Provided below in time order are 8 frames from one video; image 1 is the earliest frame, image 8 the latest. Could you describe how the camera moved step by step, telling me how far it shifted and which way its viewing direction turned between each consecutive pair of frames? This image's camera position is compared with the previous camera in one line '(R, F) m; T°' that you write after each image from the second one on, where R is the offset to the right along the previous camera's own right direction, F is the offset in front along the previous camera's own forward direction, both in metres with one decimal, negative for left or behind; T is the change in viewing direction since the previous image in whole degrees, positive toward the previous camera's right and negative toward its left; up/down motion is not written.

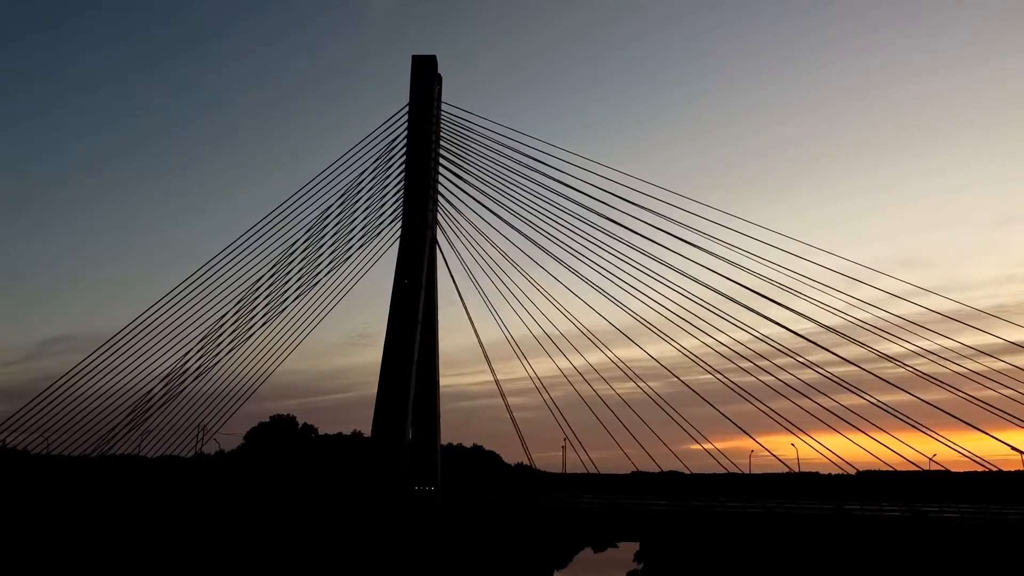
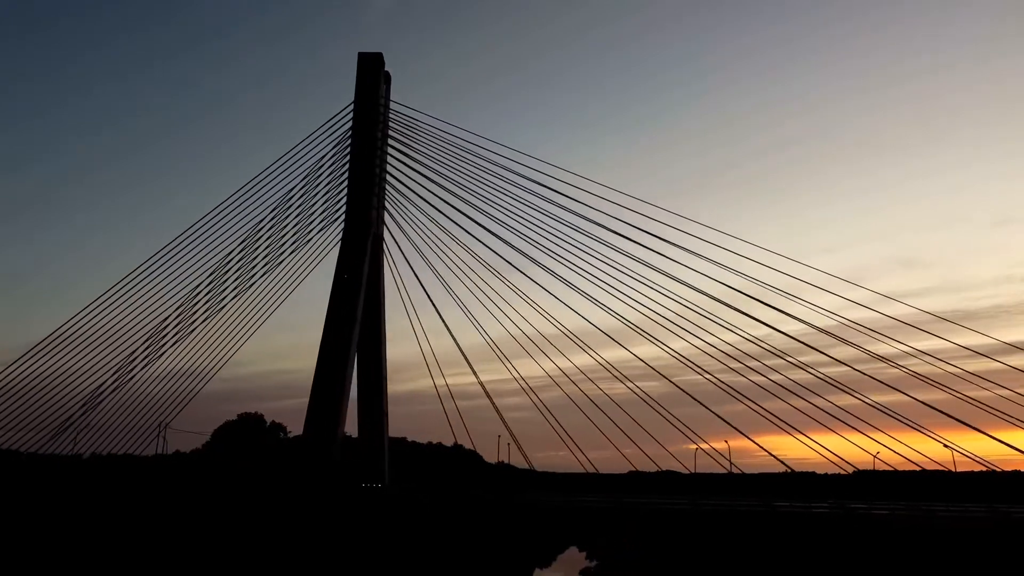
(+2.1, 0.0) m; 0°
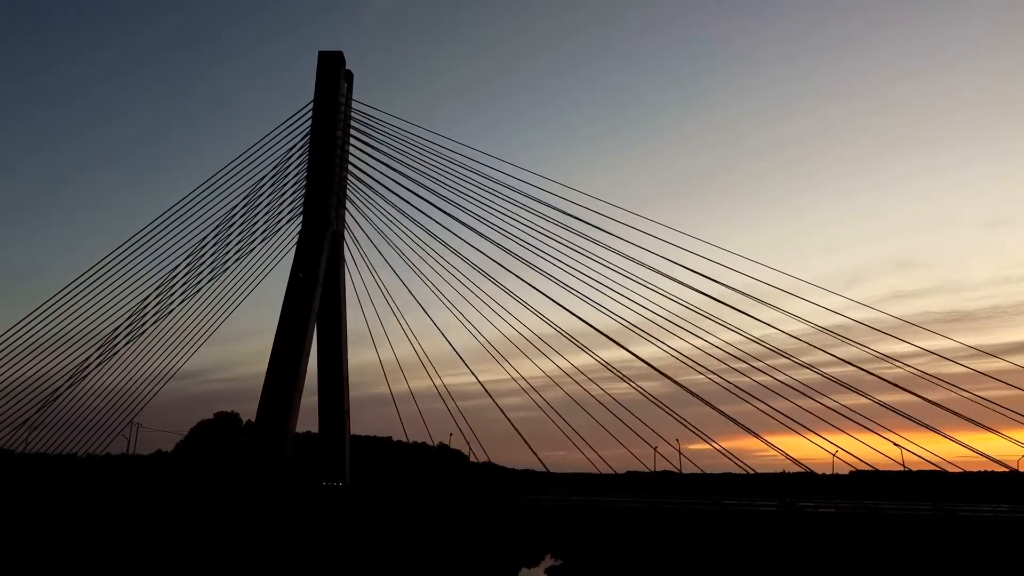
(+1.6, 0.0) m; 0°
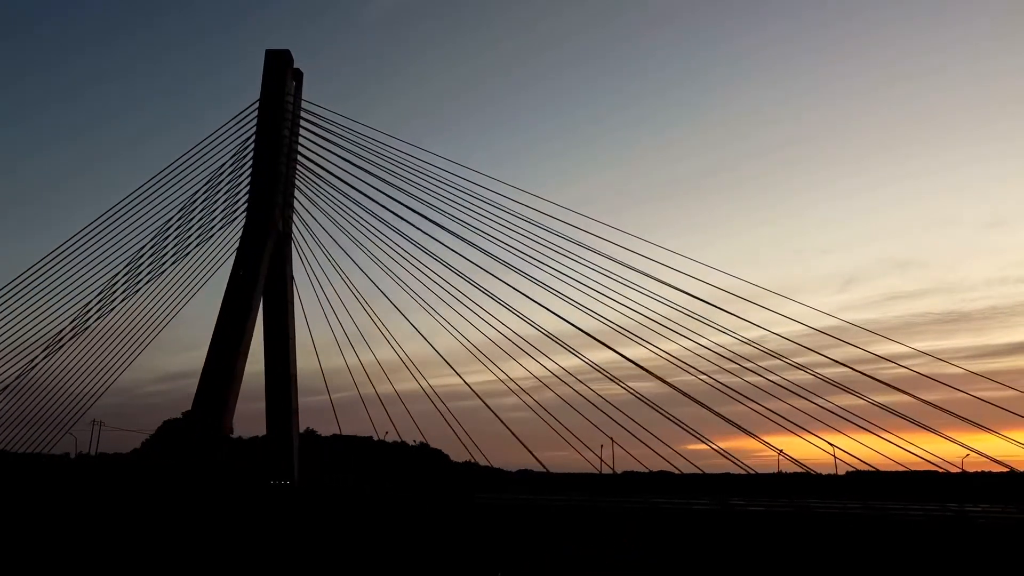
(+2.1, 0.0) m; 0°
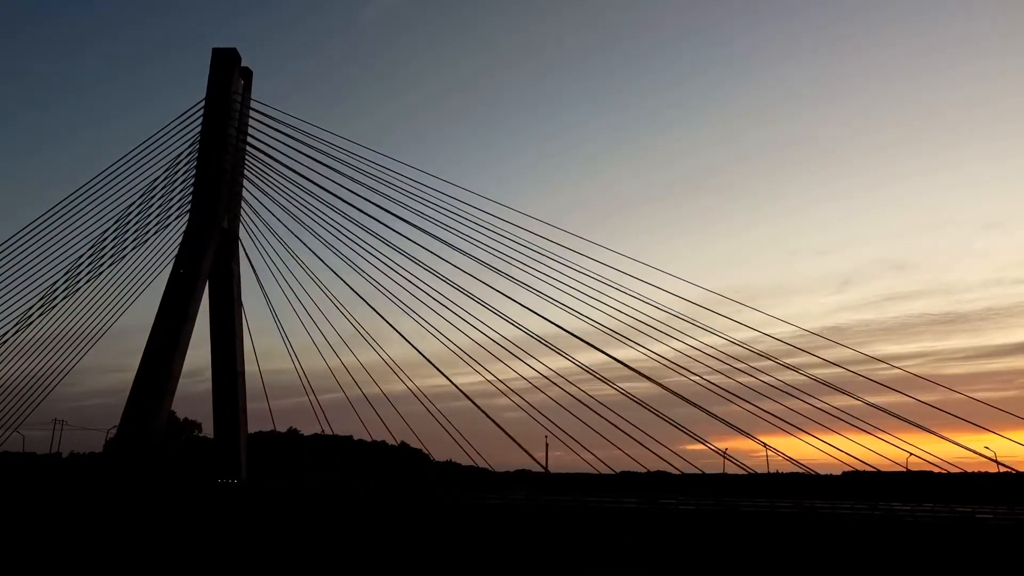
(+2.1, 0.0) m; 0°
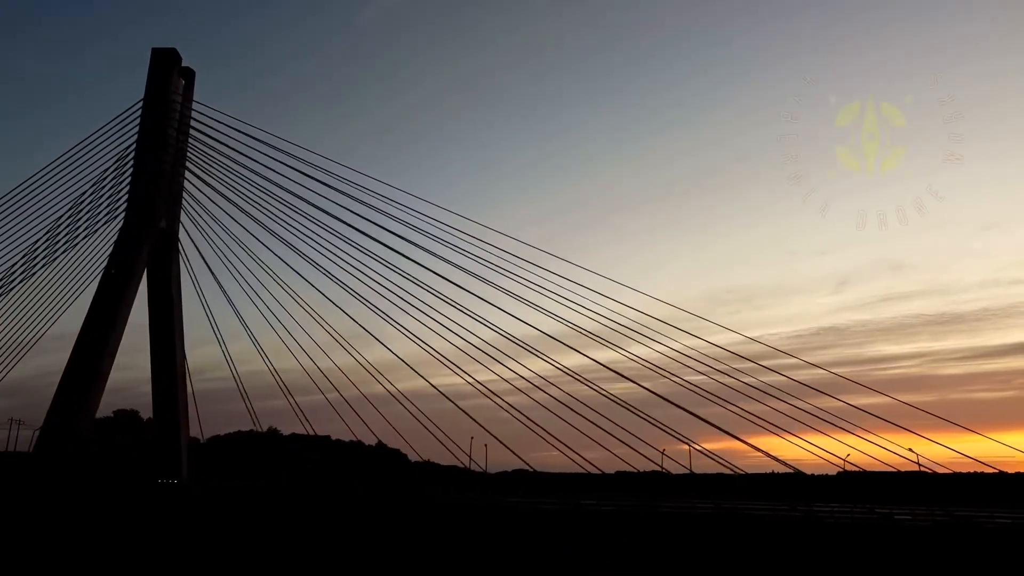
(+2.4, 0.0) m; 0°
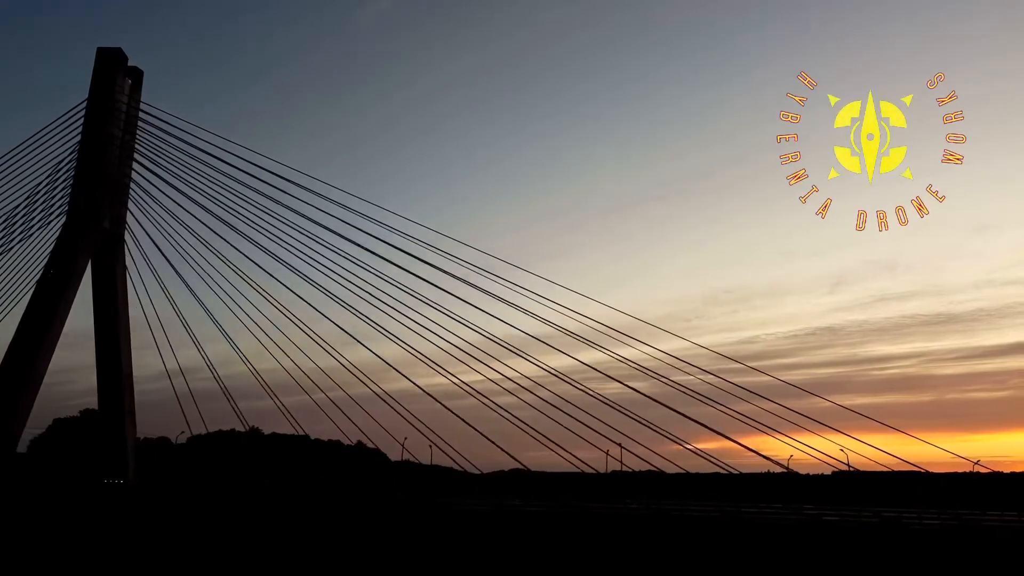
(+2.1, 0.0) m; 0°
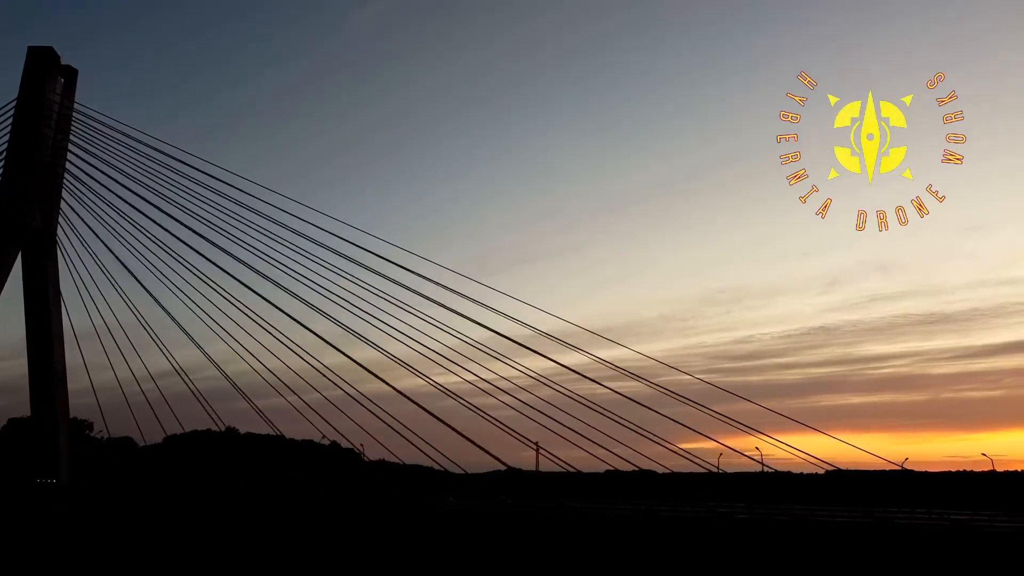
(+2.6, 0.0) m; 0°
